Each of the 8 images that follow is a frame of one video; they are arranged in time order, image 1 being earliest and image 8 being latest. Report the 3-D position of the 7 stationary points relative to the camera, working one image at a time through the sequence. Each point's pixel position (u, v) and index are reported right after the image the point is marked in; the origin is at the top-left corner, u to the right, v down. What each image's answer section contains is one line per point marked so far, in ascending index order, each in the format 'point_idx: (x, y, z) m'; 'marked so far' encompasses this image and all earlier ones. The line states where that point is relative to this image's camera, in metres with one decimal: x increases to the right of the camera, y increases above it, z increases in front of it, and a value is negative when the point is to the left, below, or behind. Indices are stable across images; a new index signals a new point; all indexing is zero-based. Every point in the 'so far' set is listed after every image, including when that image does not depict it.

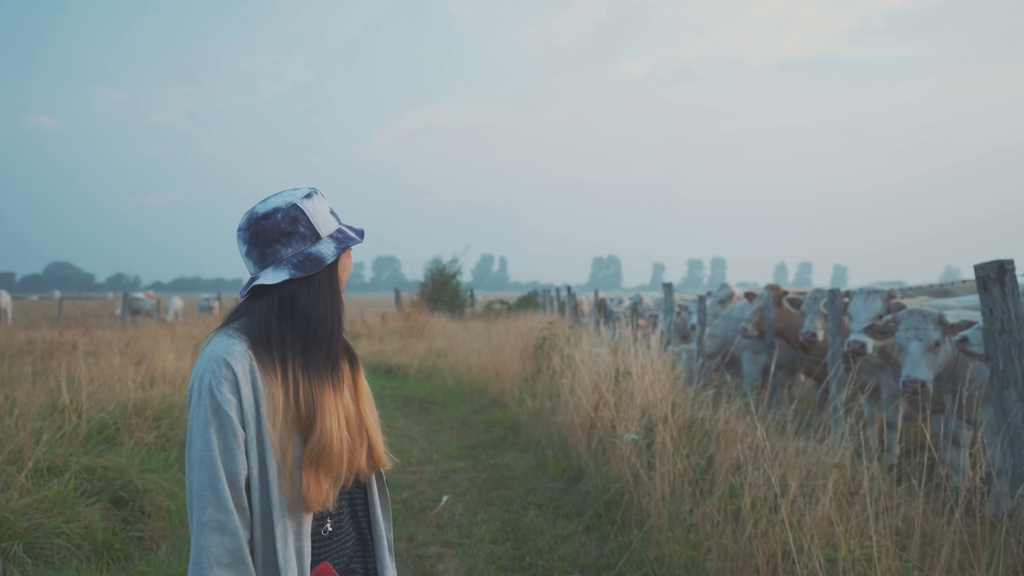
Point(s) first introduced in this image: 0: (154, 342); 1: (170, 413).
0: (-7.5, -1.1, +15.0) m
1: (-3.4, -1.2, +6.9) m
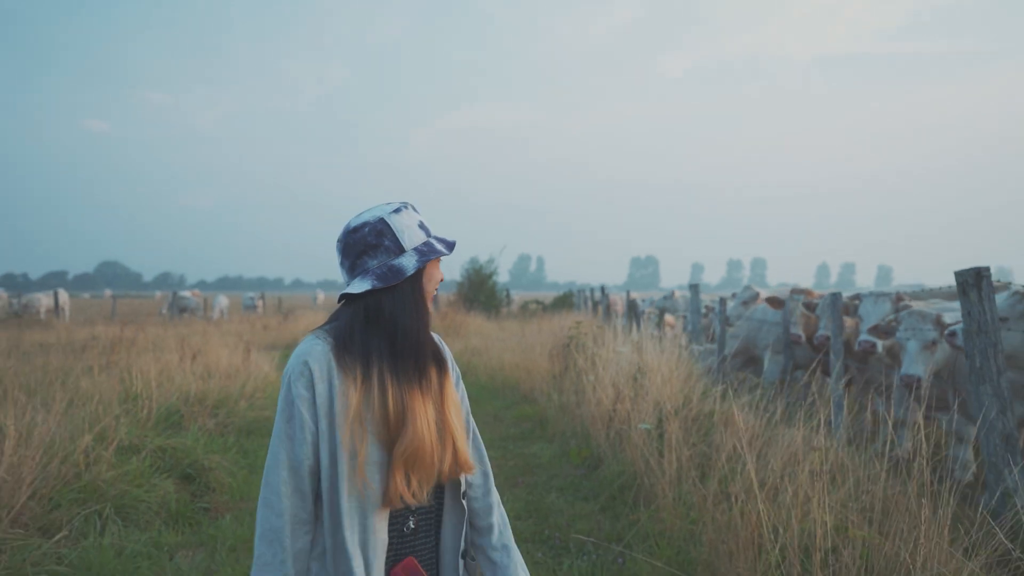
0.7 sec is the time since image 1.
0: (-6.8, -1.1, +15.9) m
1: (-3.1, -1.2, +7.6) m
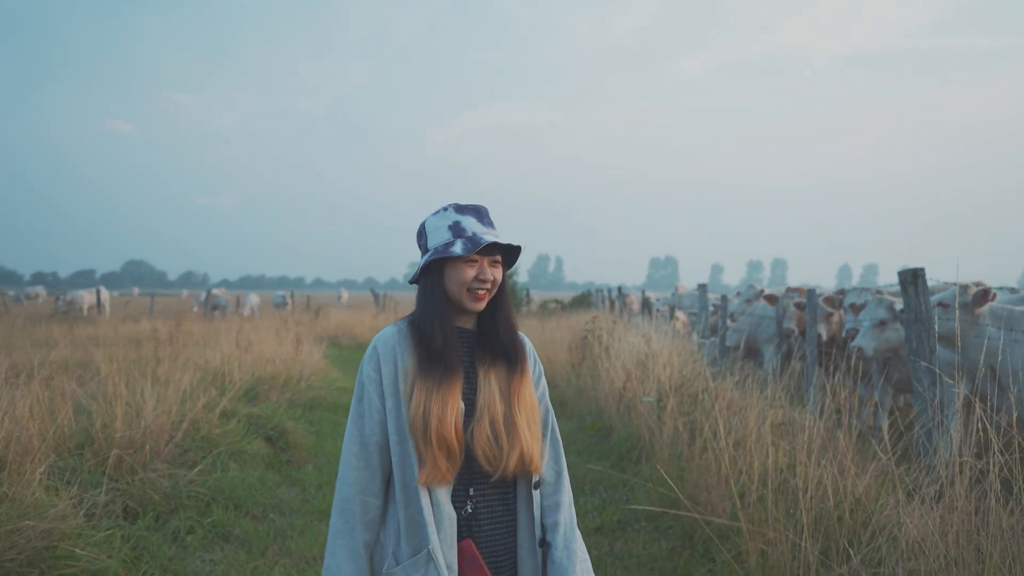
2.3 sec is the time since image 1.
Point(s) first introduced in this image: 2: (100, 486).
0: (-6.2, -1.0, +17.2) m
1: (-2.8, -1.2, +8.9) m
2: (-2.6, -1.2, +4.4) m
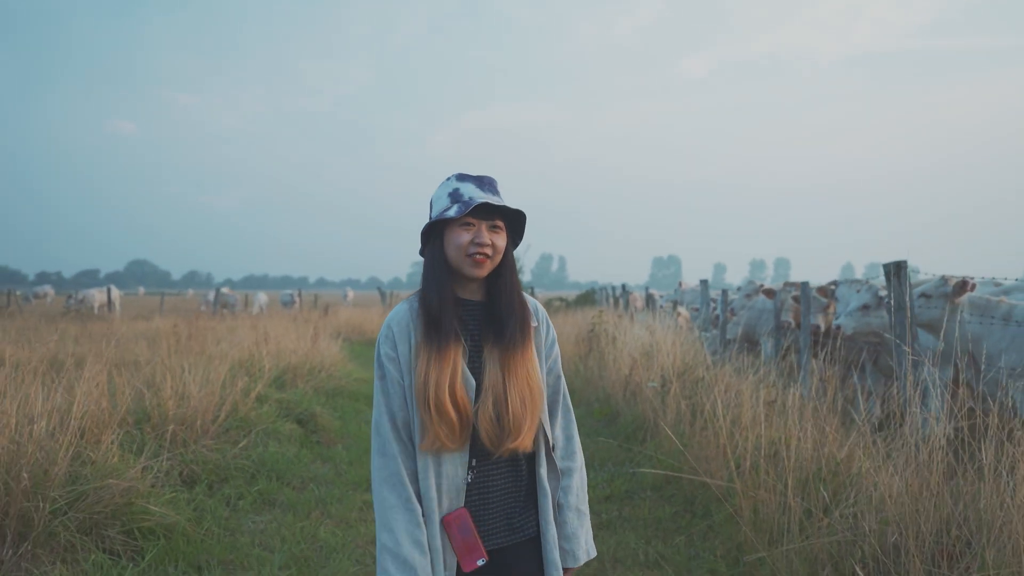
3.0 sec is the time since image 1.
0: (-6.1, -1.0, +17.7) m
1: (-2.6, -1.1, +9.4) m
2: (-2.4, -1.1, +4.9) m
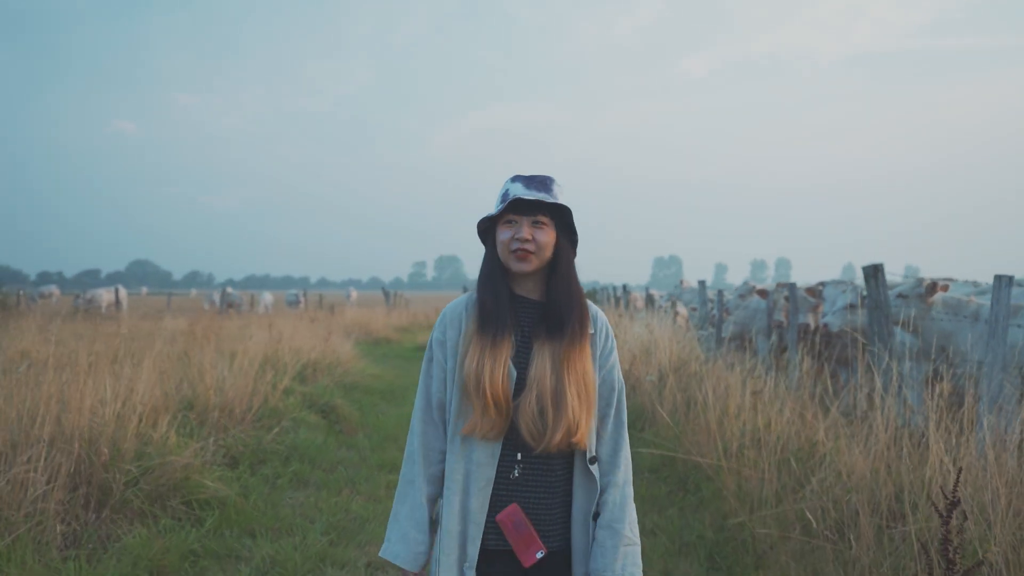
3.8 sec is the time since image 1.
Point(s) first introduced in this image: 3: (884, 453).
0: (-6.0, -1.0, +18.3) m
1: (-2.5, -1.1, +9.9) m
2: (-2.4, -1.1, +5.5) m
3: (+2.0, -0.9, +3.9) m
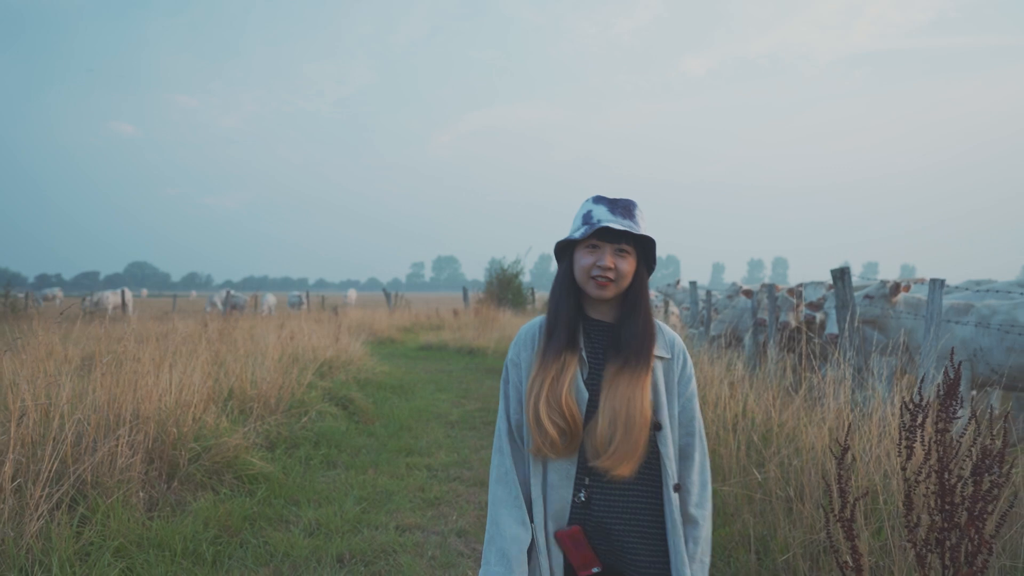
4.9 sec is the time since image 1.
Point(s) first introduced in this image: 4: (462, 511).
0: (-6.0, -1.0, +19.0) m
1: (-2.5, -1.1, +10.6) m
2: (-2.3, -1.2, +6.2) m
3: (+2.1, -0.9, +4.6) m
4: (-0.4, -1.6, +5.2) m
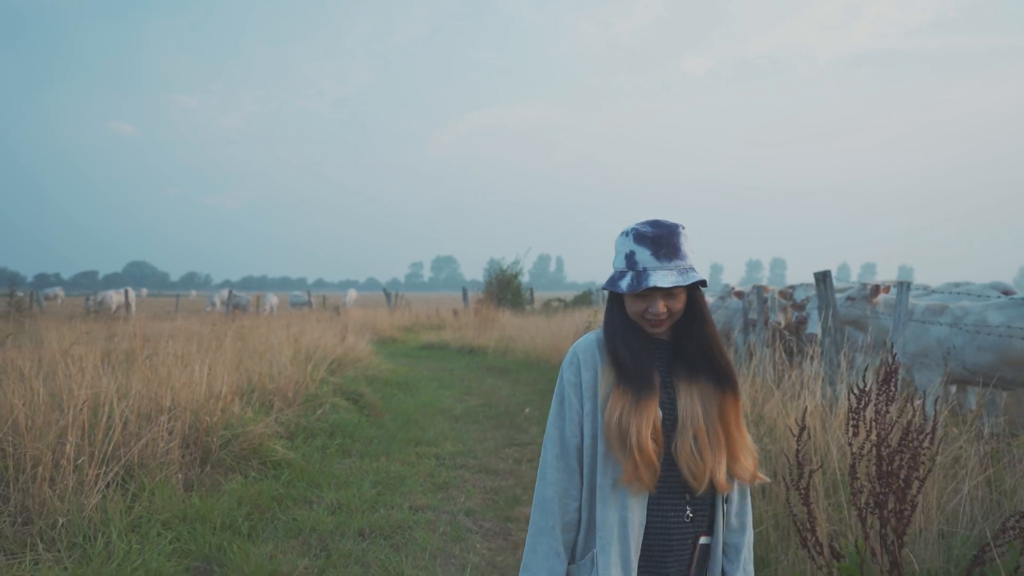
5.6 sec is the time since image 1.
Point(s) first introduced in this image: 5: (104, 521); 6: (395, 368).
0: (-6.0, -1.0, +19.5) m
1: (-2.5, -1.1, +11.1) m
2: (-2.3, -1.2, +6.7) m
3: (+2.1, -0.9, +5.1) m
4: (-0.3, -1.6, +5.7) m
5: (-2.3, -1.3, +4.1) m
6: (-2.2, -1.5, +13.1) m
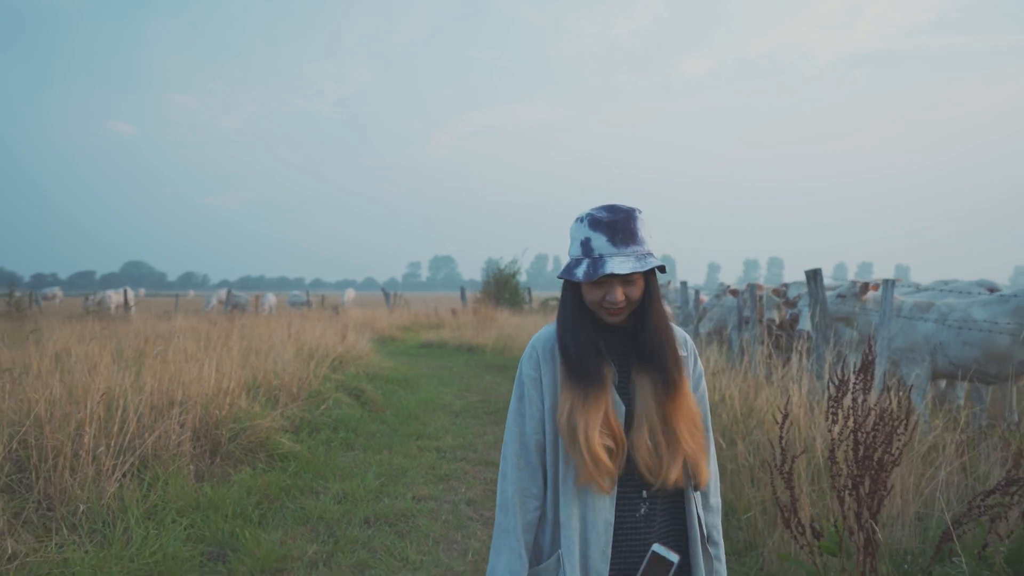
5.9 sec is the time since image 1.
0: (-6.0, -1.0, +19.6) m
1: (-2.5, -1.1, +11.3) m
2: (-2.3, -1.2, +6.9) m
3: (+2.1, -0.9, +5.3) m
4: (-0.4, -1.6, +5.9) m
5: (-2.3, -1.3, +4.2) m
6: (-2.2, -1.5, +13.3) m
